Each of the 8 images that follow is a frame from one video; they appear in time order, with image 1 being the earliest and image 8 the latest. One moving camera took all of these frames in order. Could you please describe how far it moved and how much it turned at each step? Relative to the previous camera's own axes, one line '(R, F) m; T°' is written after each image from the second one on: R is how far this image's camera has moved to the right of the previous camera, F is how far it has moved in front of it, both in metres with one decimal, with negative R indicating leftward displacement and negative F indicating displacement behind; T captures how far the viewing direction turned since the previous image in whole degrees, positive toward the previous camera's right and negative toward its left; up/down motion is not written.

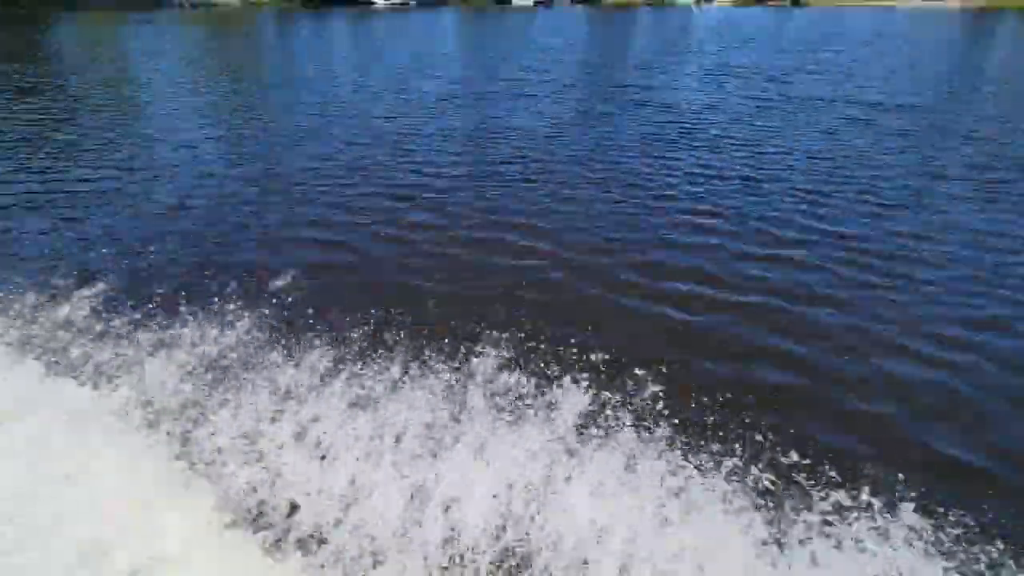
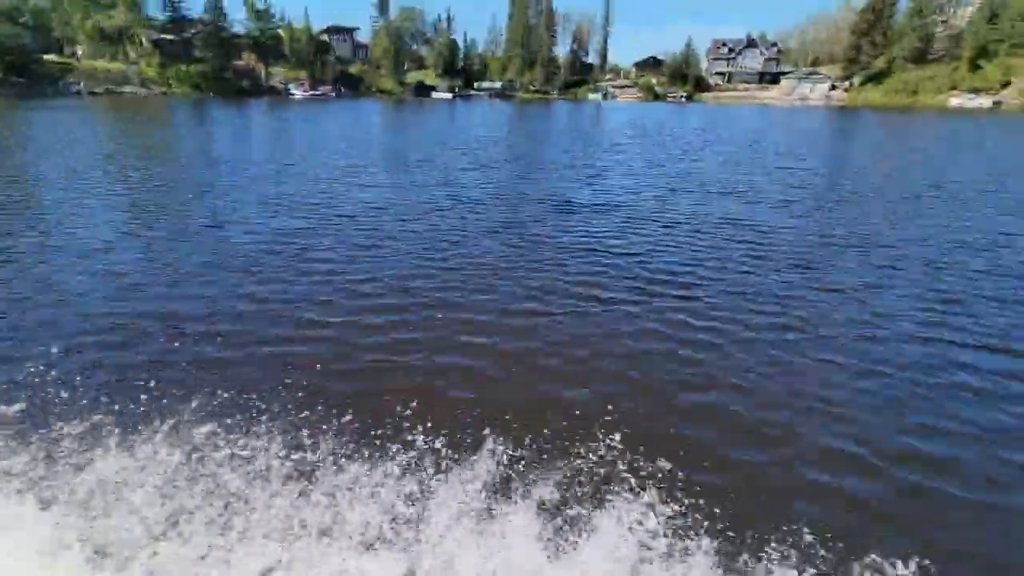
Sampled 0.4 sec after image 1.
(-1.6, -1.2) m; +12°
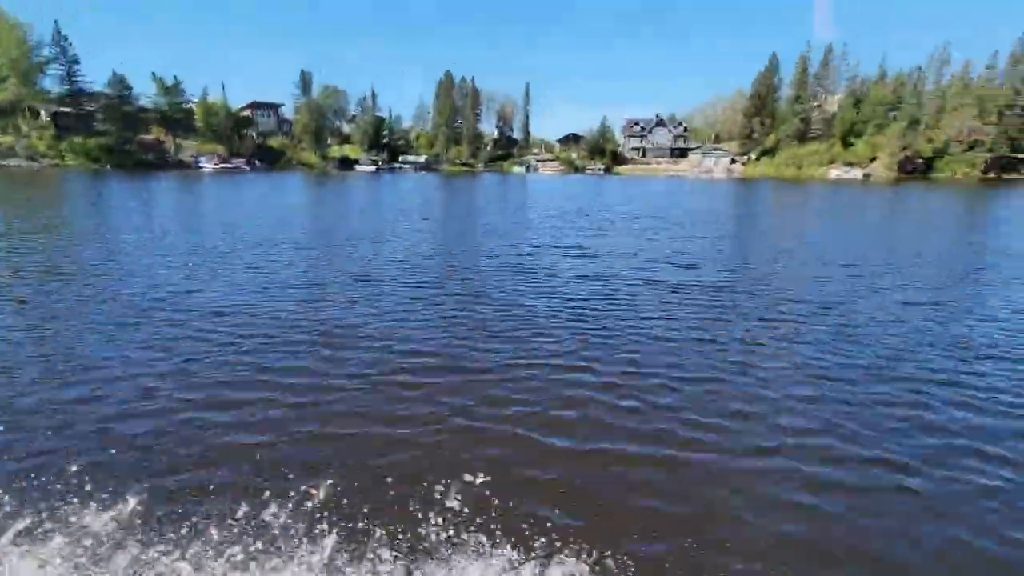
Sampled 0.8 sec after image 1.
(0.0, +0.4) m; +7°
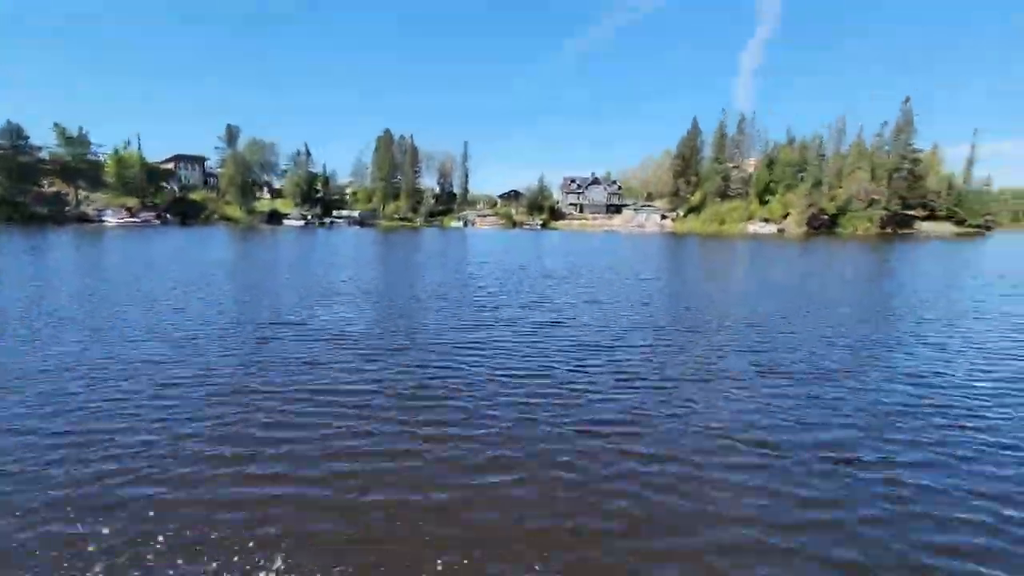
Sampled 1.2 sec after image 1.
(+0.1, +0.6) m; +6°
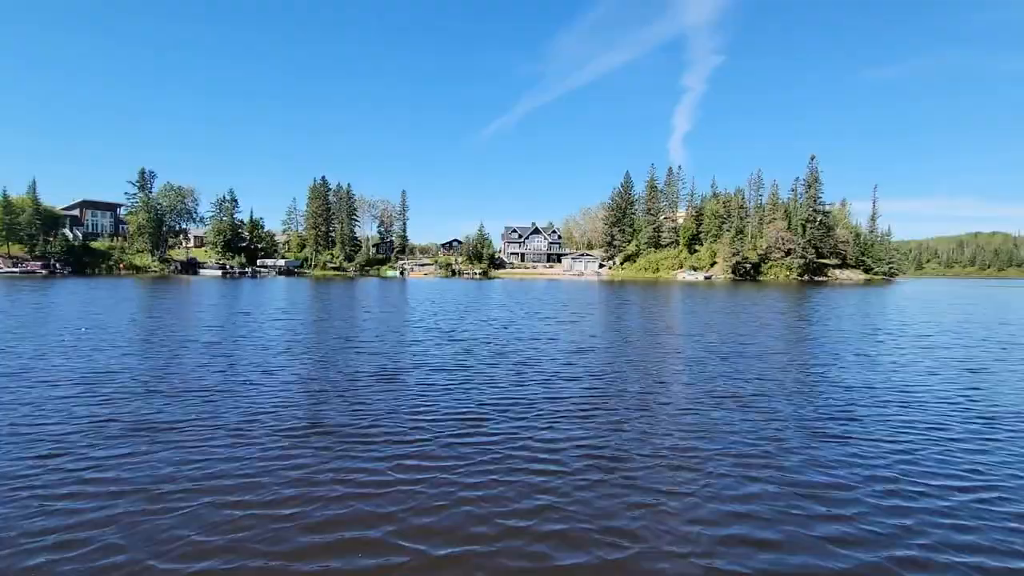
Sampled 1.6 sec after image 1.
(+0.4, +0.6) m; +5°
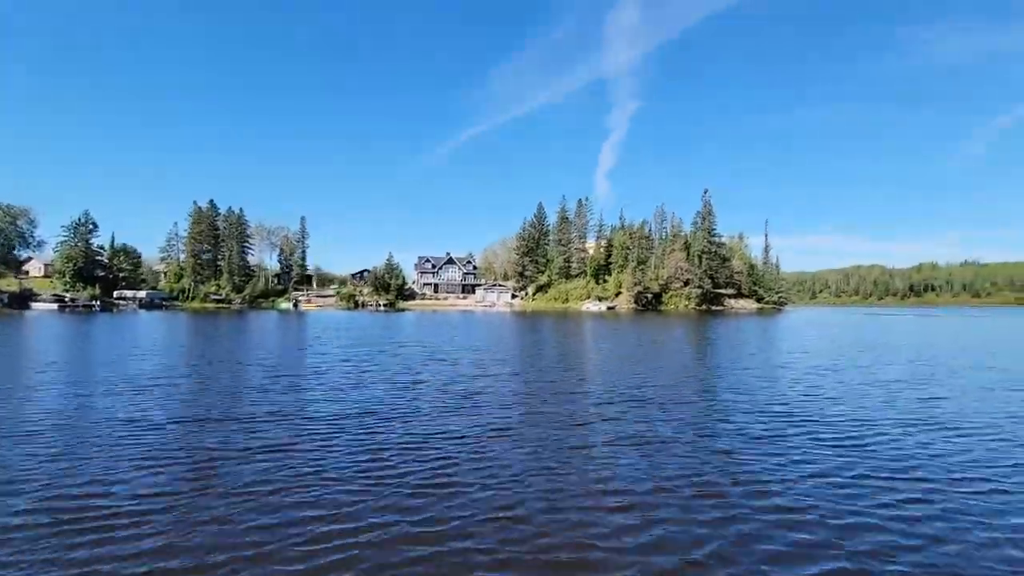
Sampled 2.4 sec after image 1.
(+1.4, +1.3) m; +6°
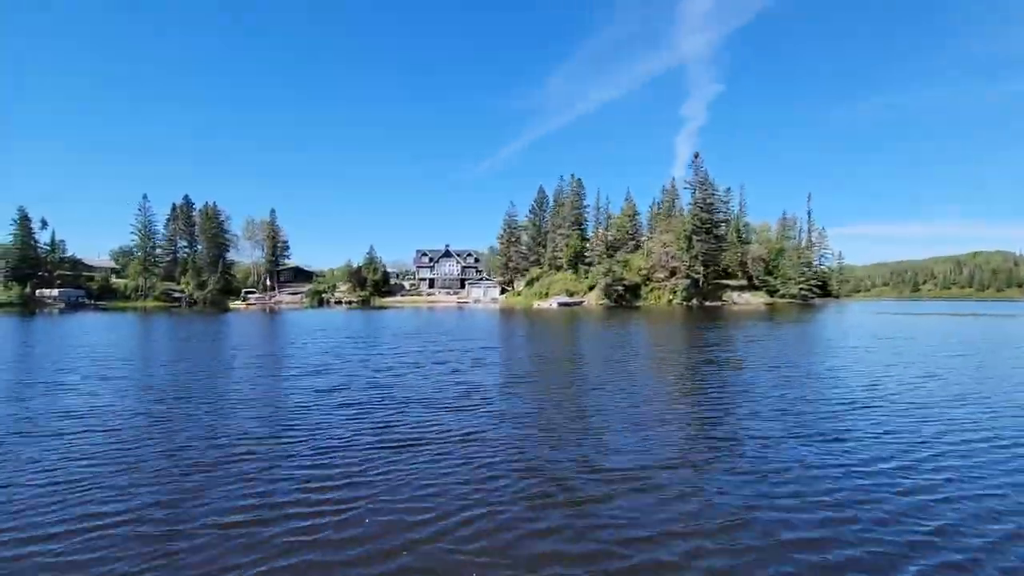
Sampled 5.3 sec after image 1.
(+4.1, +3.8) m; -7°
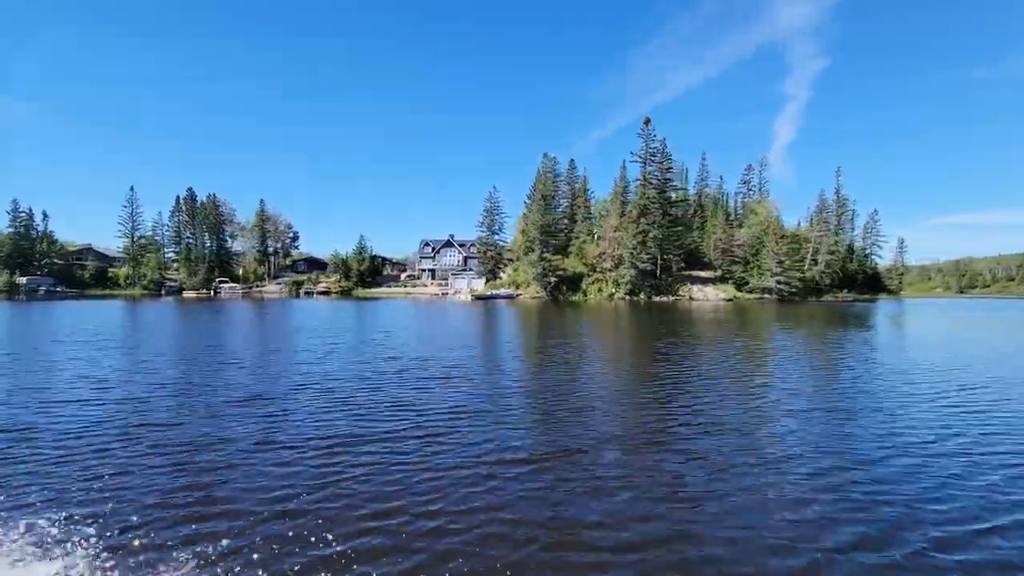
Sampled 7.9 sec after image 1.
(+4.6, +2.2) m; -9°
